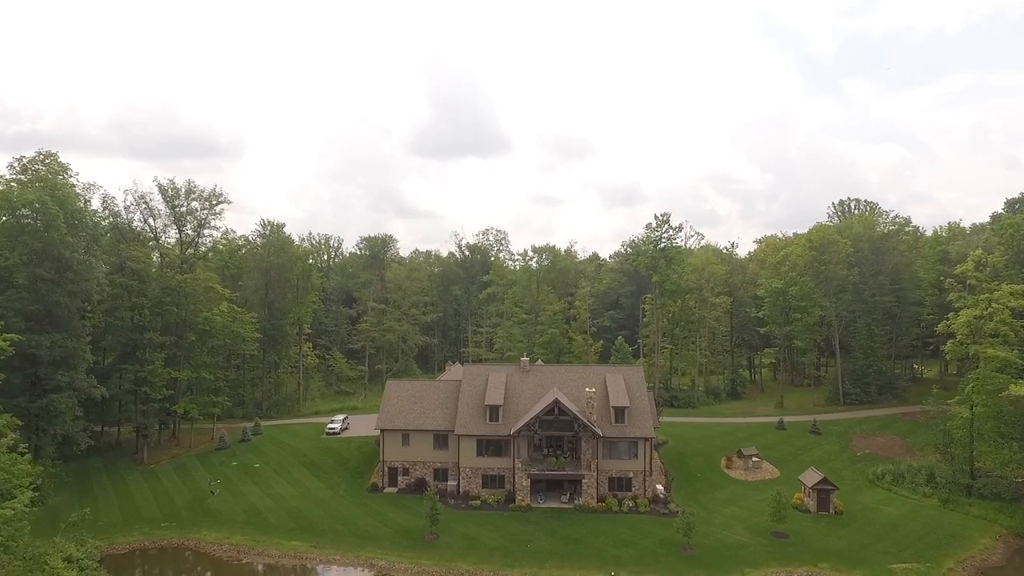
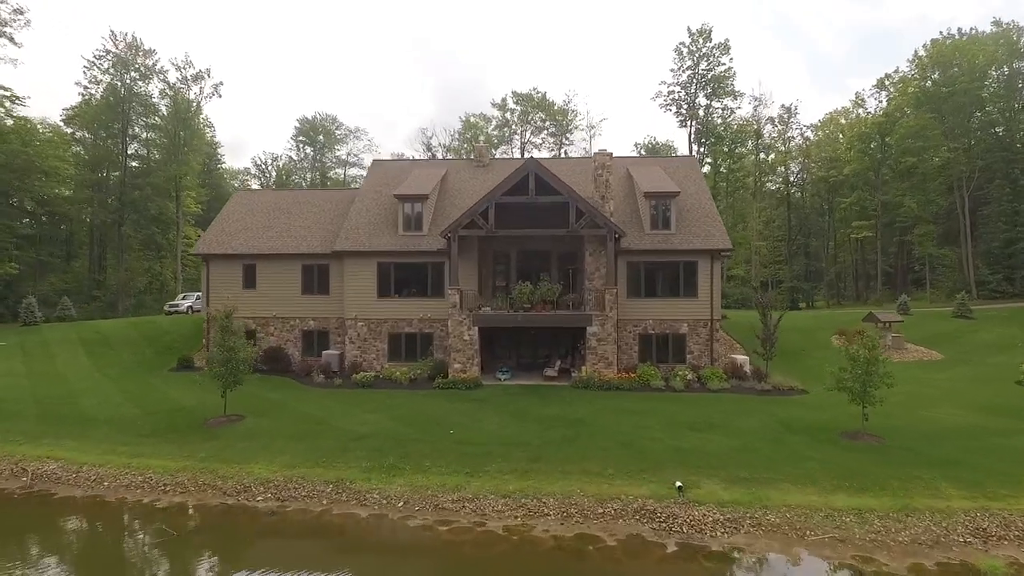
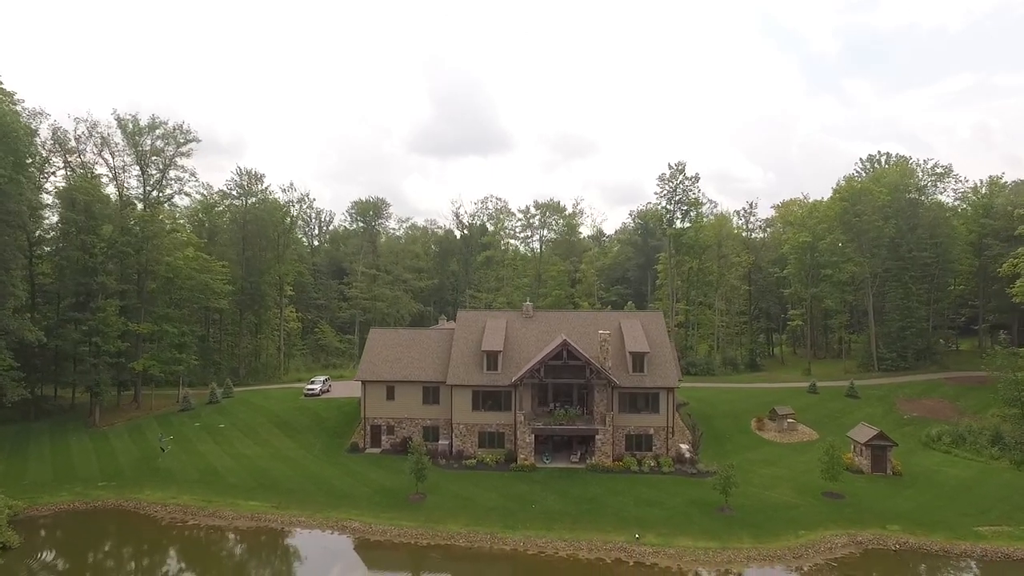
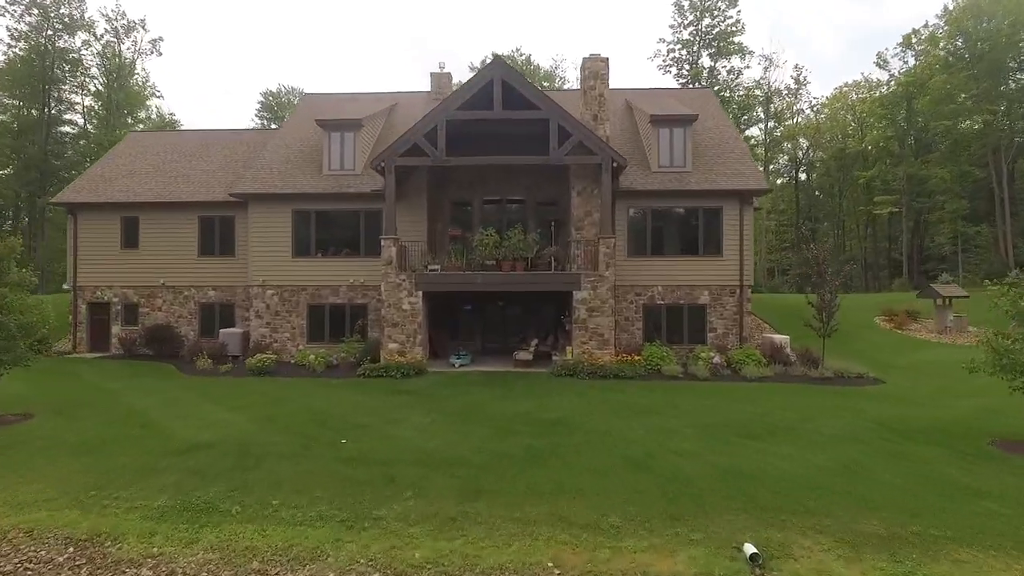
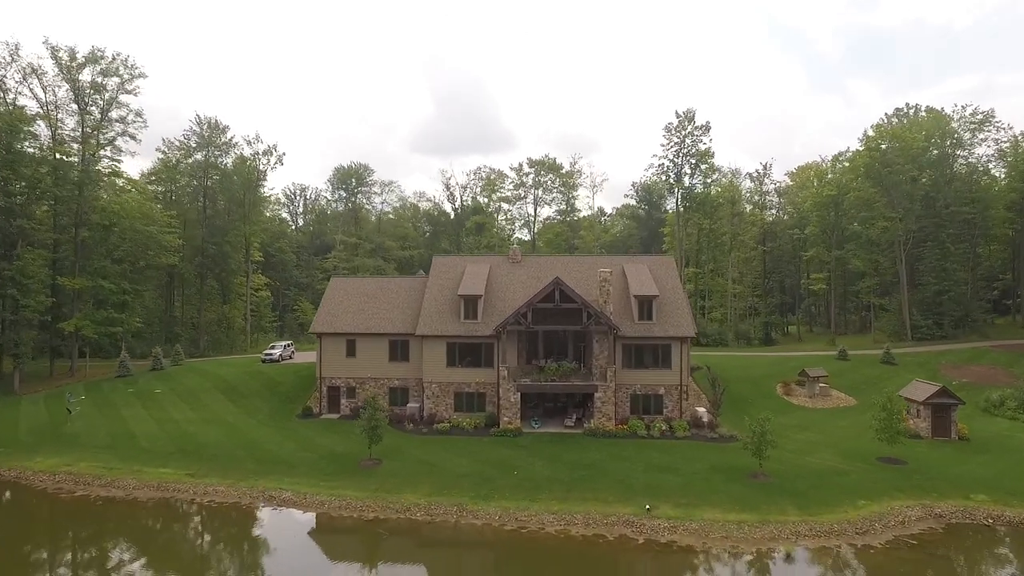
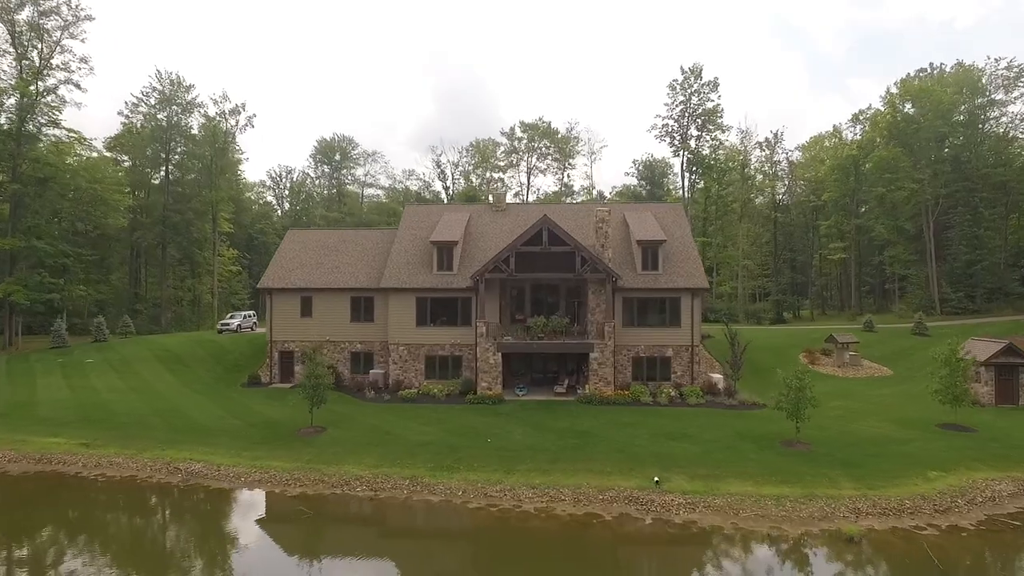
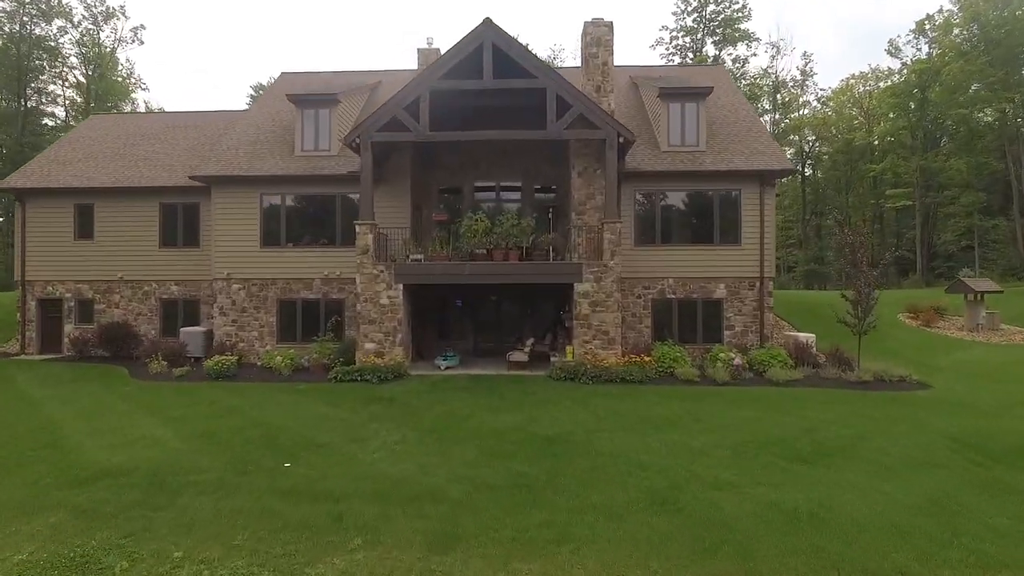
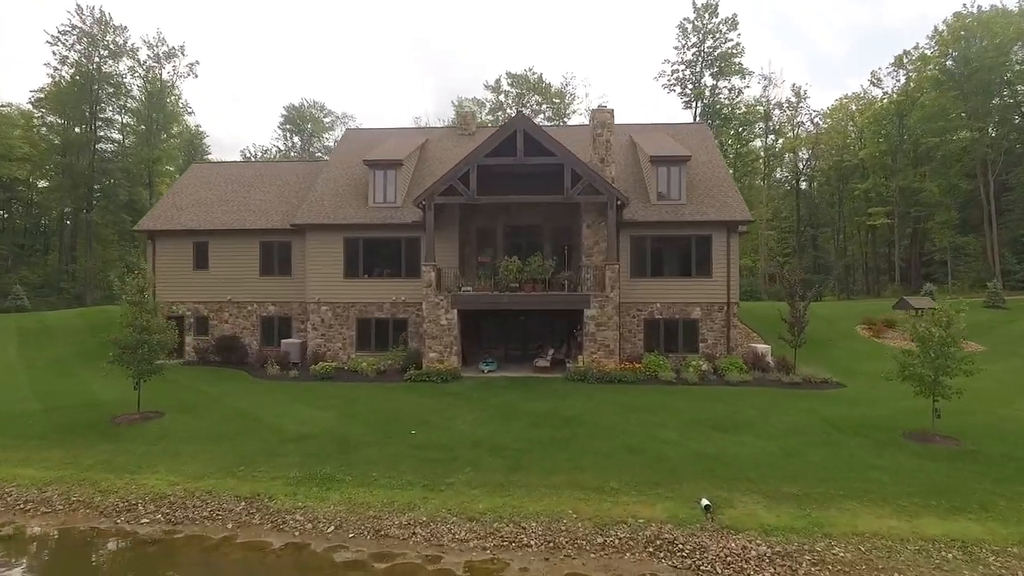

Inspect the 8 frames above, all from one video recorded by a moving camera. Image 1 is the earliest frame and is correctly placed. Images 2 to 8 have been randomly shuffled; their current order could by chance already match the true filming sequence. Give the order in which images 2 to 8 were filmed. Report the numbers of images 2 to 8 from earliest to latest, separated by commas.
3, 5, 6, 2, 8, 4, 7
